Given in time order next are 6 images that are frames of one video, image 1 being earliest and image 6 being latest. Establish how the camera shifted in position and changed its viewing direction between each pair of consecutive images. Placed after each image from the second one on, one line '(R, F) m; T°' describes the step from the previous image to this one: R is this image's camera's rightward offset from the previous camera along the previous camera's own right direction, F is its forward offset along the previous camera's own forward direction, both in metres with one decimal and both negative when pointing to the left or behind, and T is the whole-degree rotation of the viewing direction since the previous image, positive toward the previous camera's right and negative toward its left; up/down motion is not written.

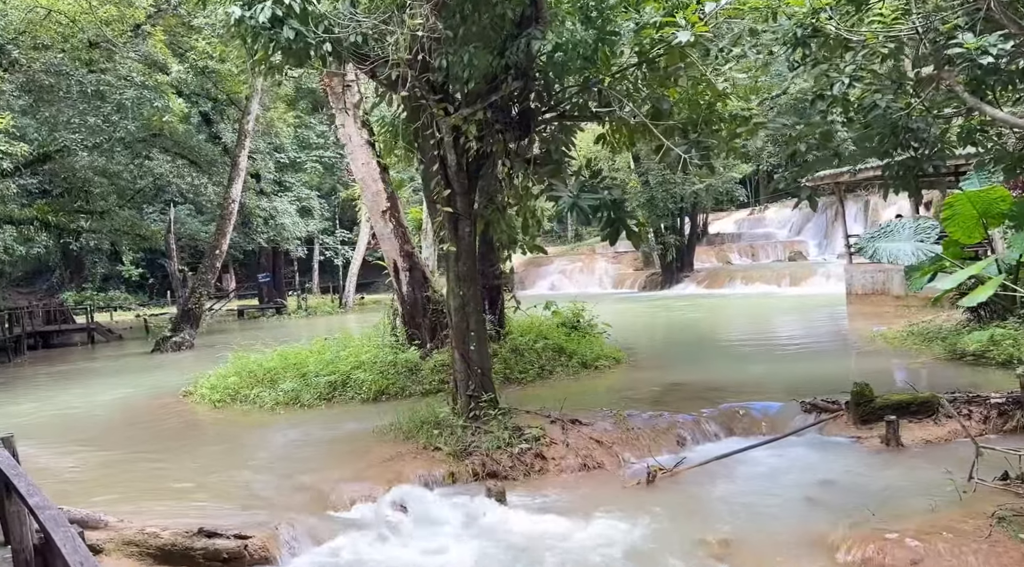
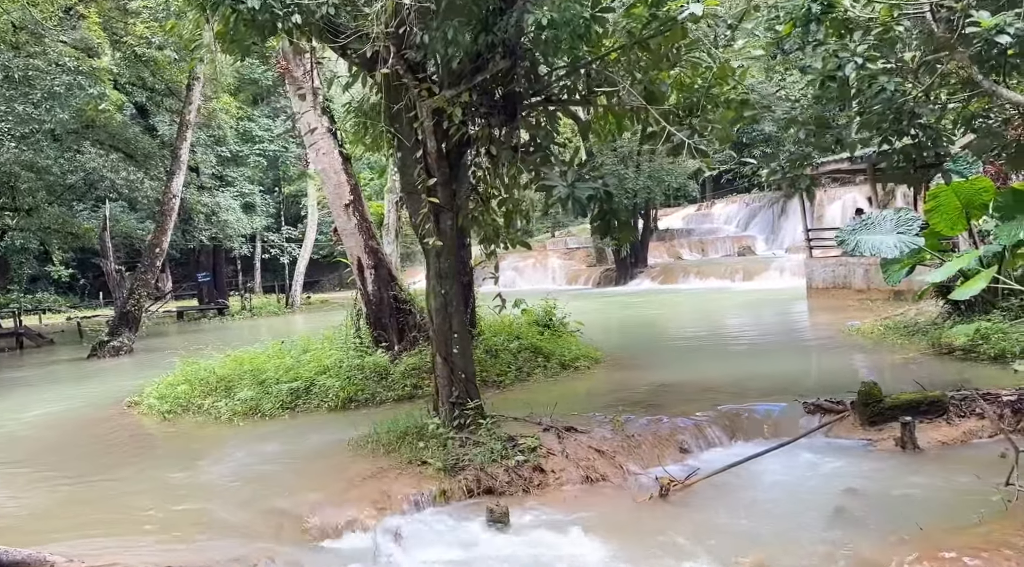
(-0.4, +0.6) m; +4°
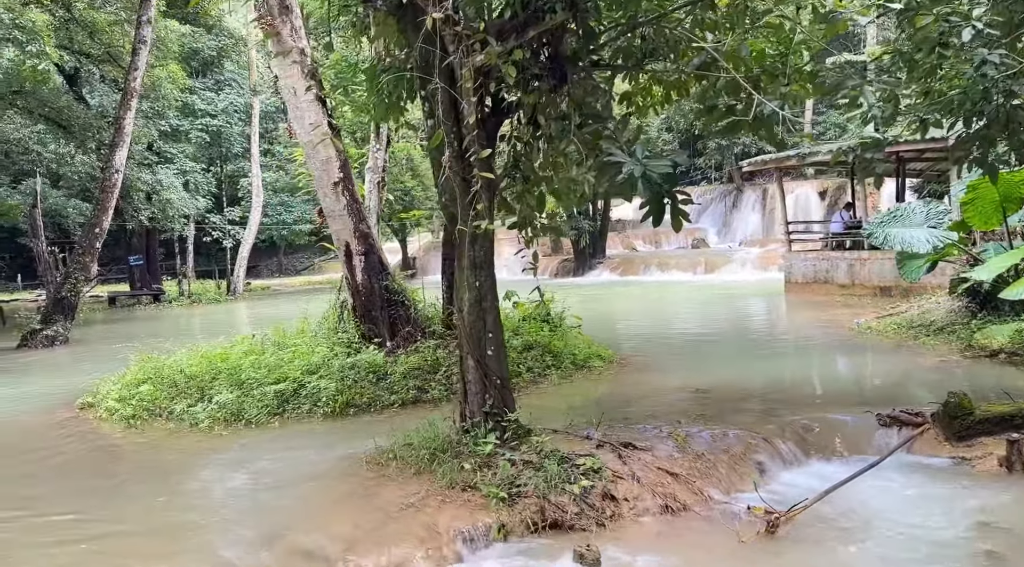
(-0.8, +1.0) m; +5°
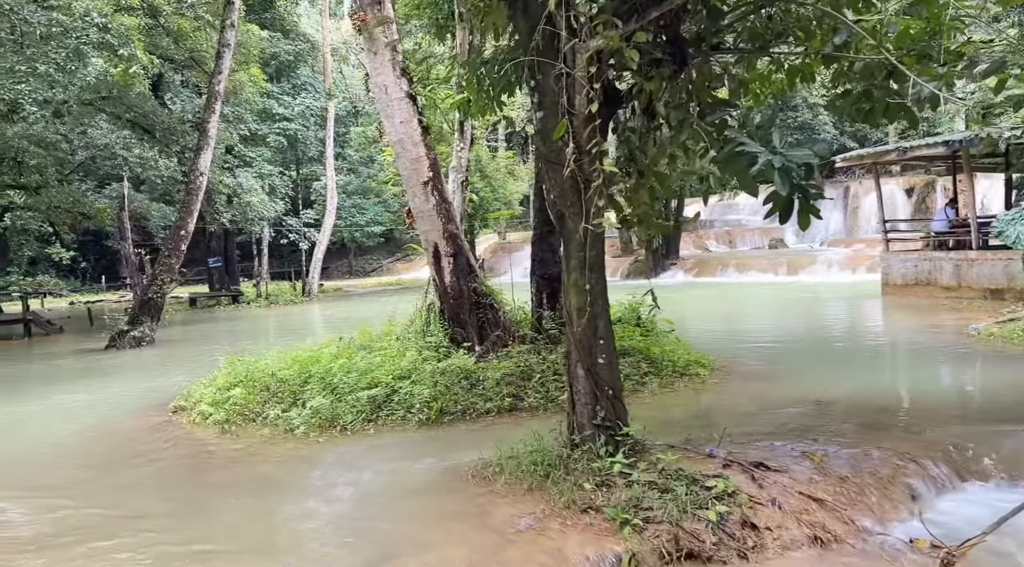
(-0.3, +0.4) m; -4°
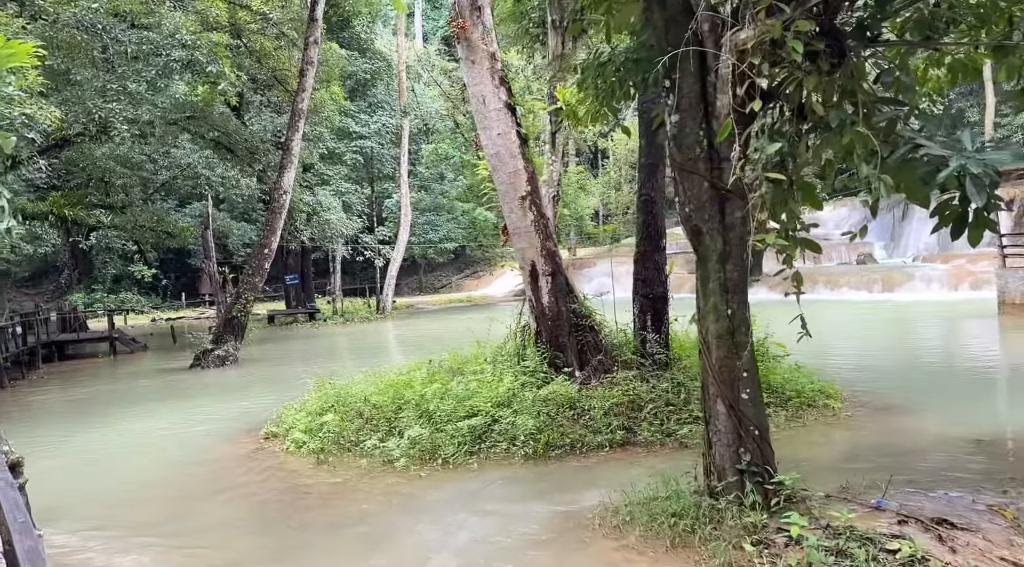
(-0.4, +0.5) m; -5°
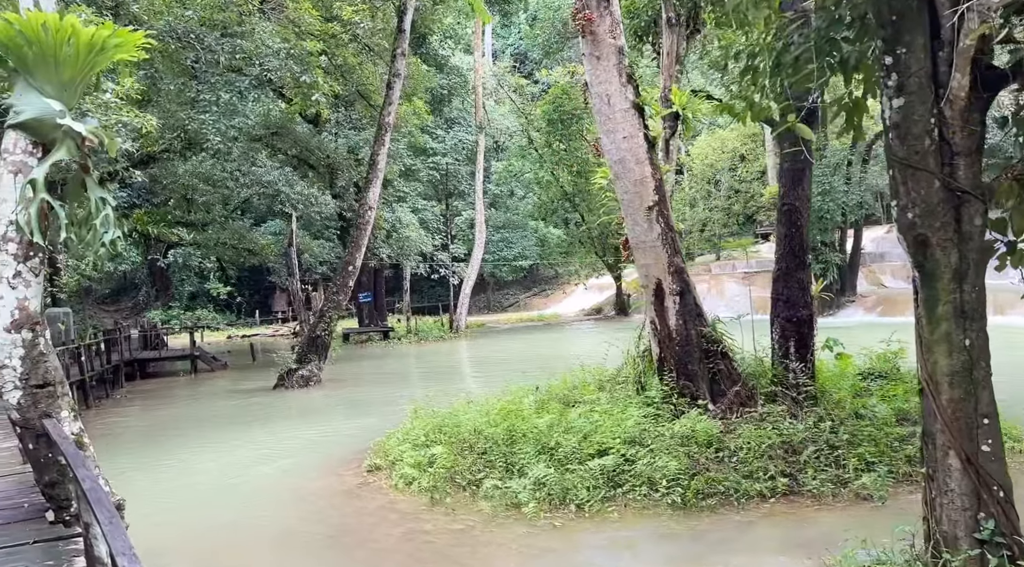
(-0.6, +0.8) m; -4°
